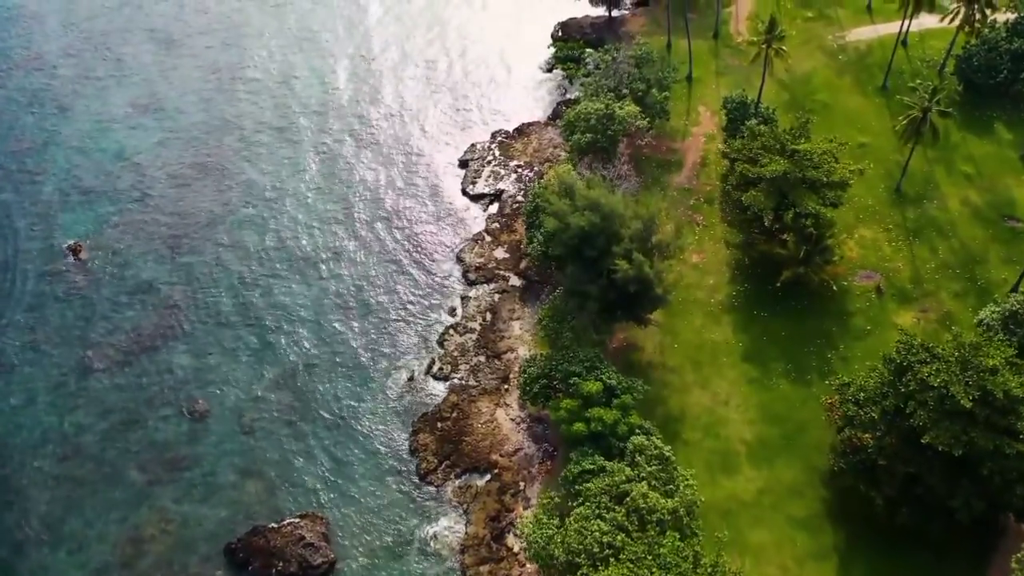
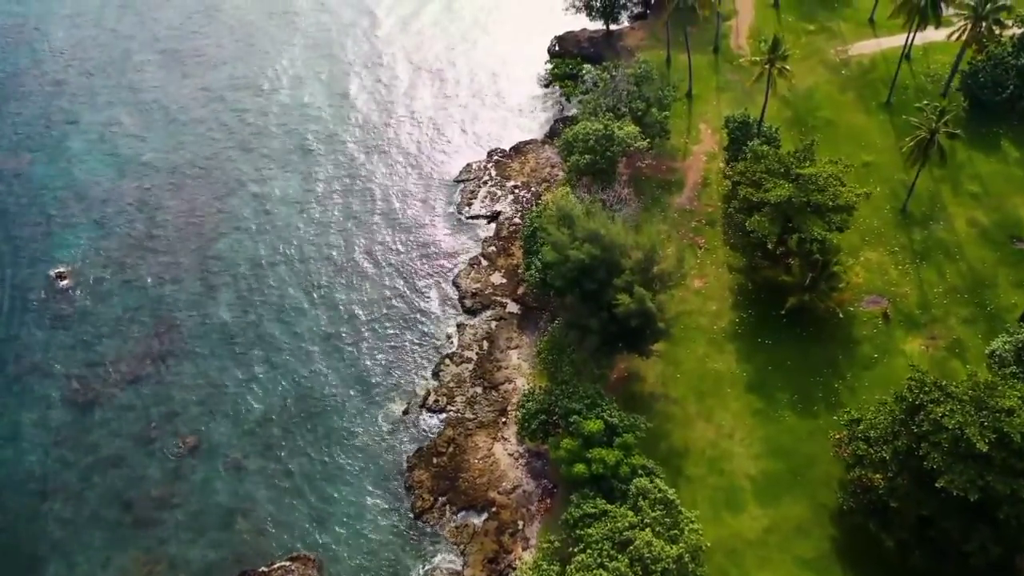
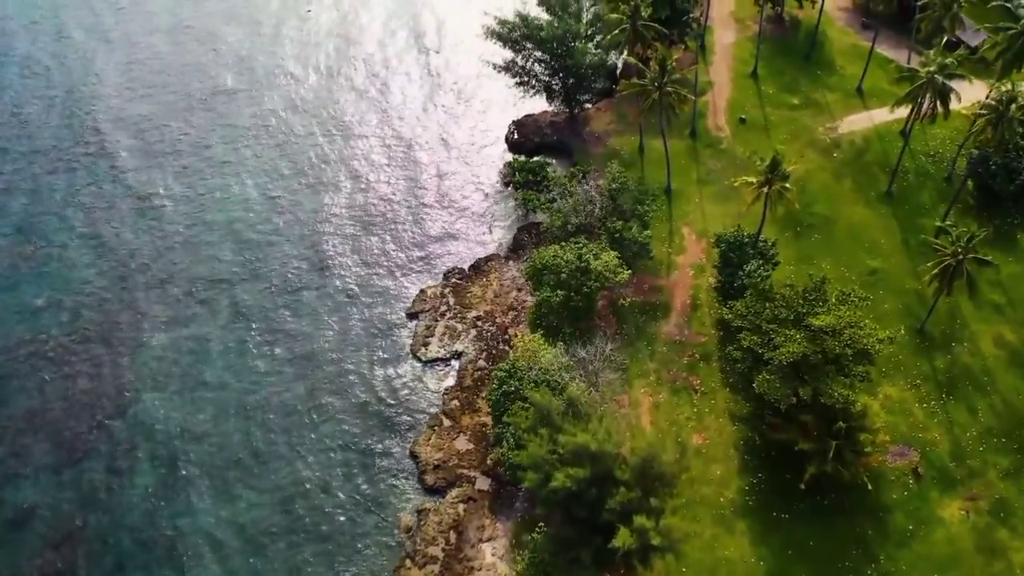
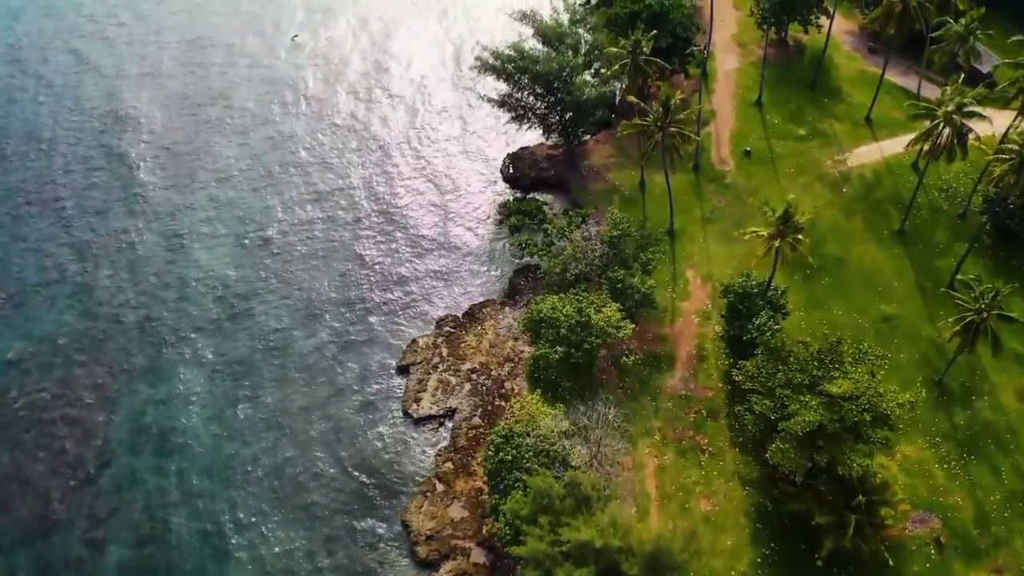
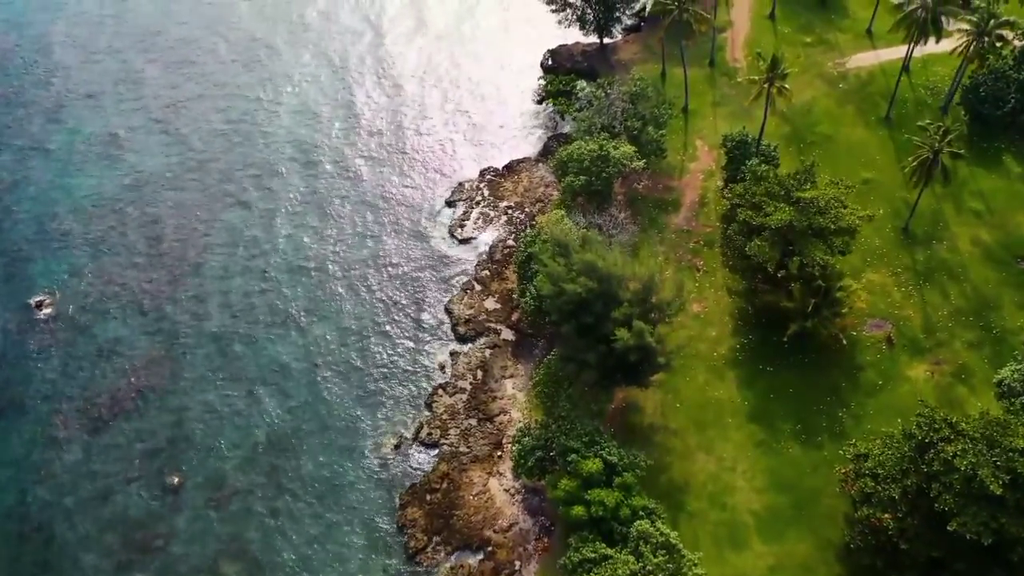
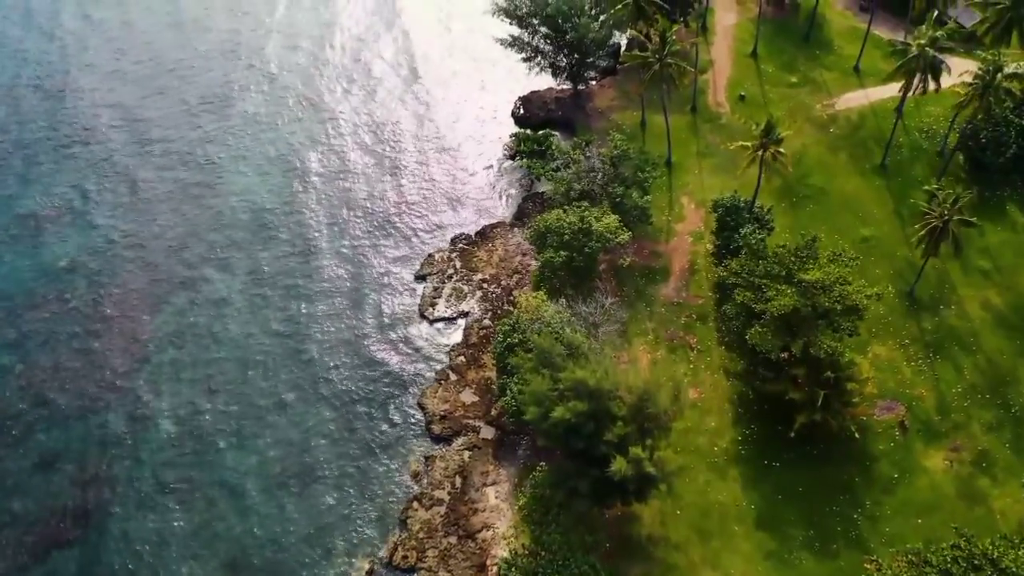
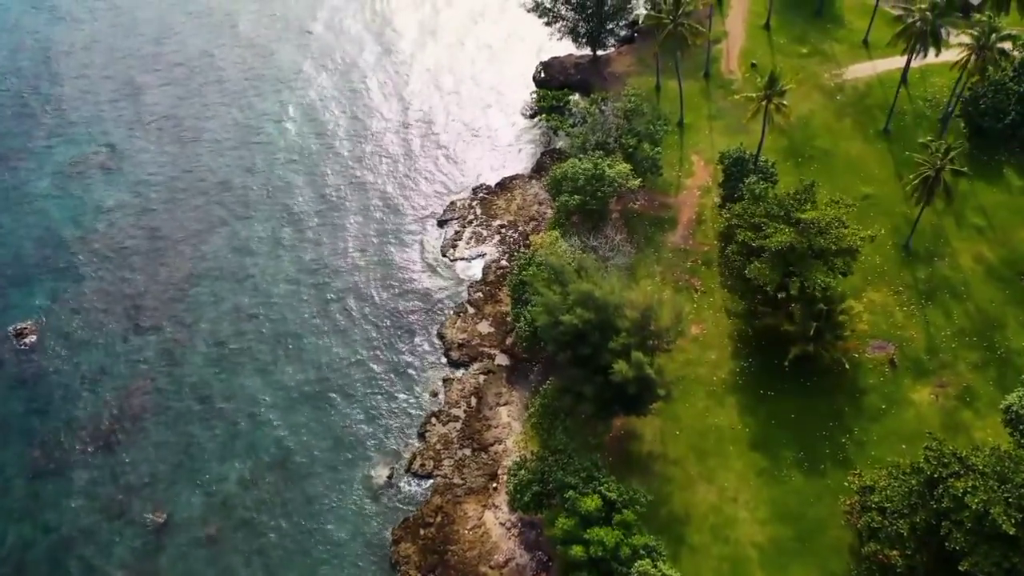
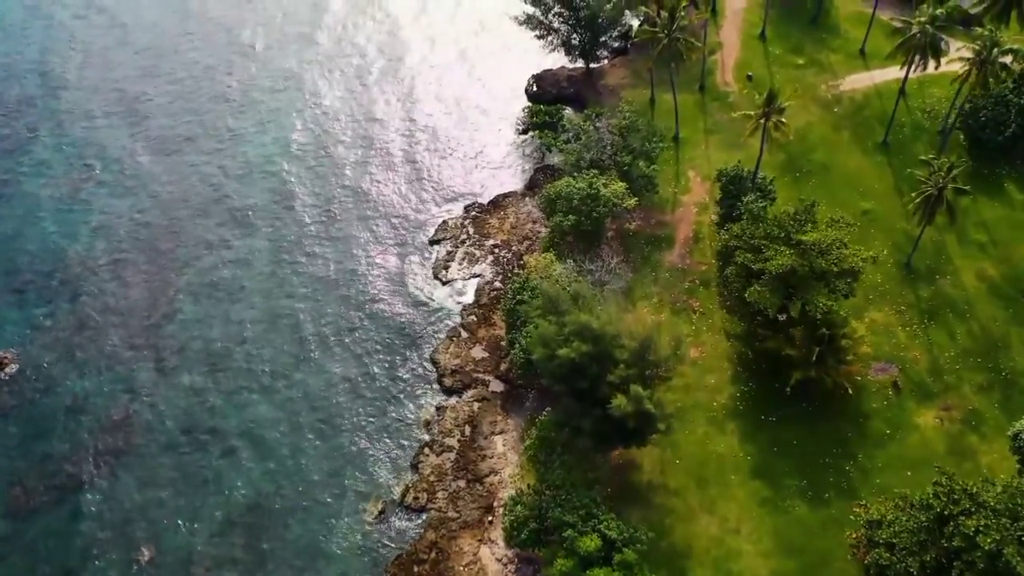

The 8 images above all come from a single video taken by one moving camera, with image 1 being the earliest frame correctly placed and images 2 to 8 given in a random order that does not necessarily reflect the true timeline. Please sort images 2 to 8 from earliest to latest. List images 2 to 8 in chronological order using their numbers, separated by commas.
2, 5, 7, 8, 6, 3, 4
